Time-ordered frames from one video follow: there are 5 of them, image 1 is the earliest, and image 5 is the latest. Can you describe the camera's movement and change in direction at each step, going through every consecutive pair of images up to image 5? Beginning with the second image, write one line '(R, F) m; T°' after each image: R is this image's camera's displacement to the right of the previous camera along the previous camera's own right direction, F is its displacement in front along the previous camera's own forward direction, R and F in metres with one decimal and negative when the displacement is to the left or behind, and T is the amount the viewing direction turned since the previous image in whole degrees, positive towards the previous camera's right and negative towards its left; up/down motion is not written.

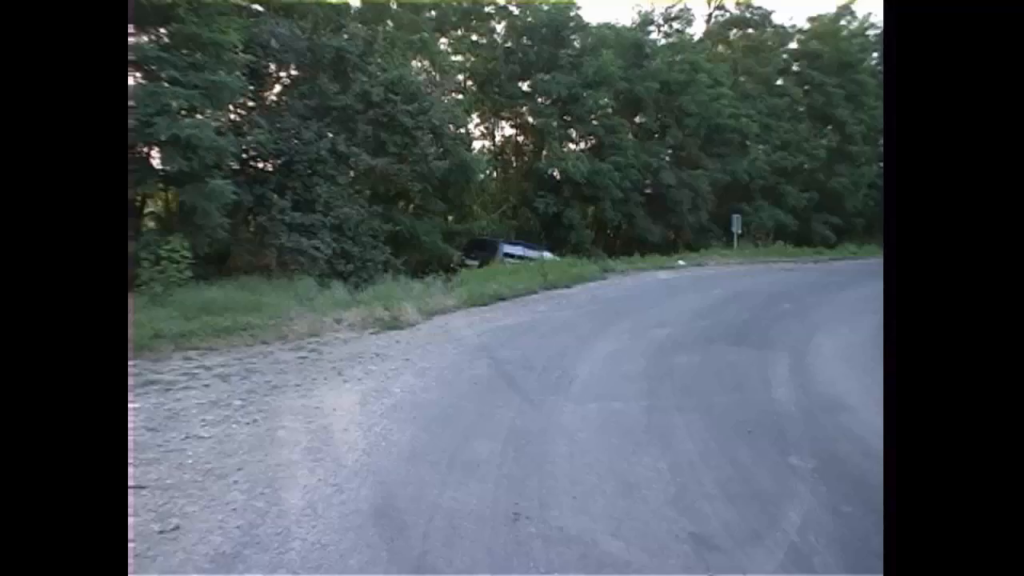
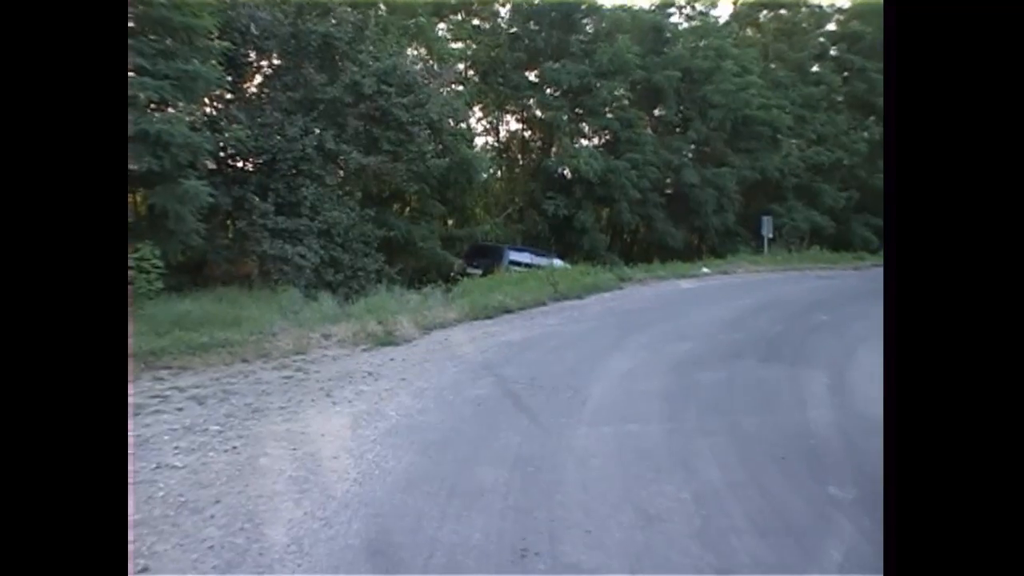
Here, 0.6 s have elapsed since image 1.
(0.0, +0.4) m; 0°
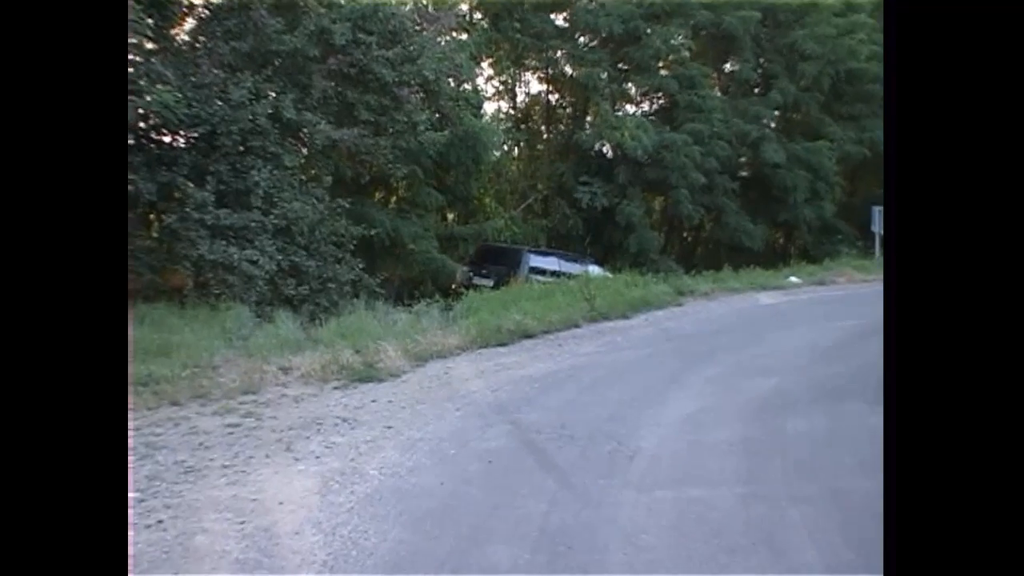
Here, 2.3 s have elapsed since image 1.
(0.0, +1.0) m; -1°
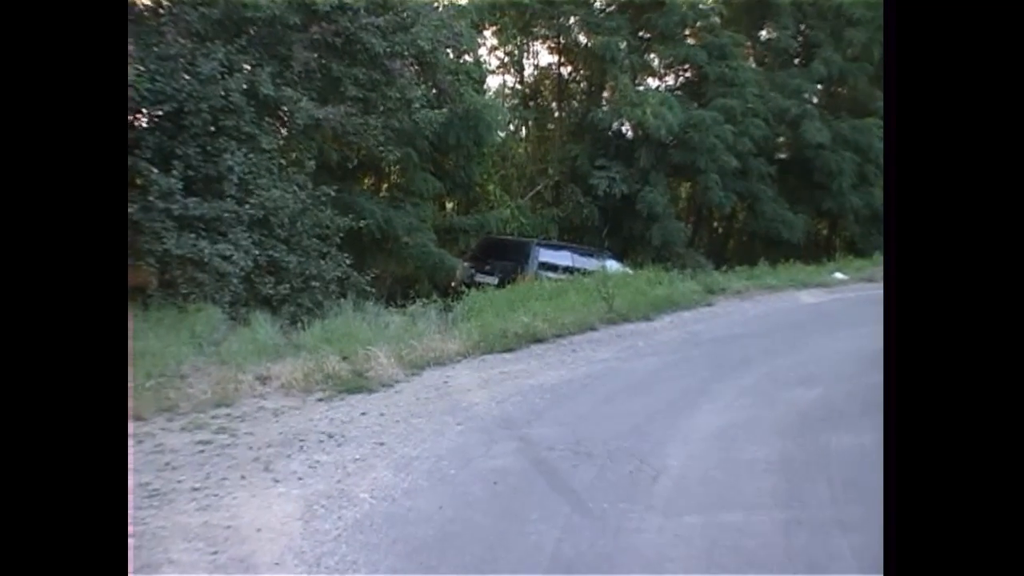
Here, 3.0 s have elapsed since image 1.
(0.0, +0.3) m; 0°
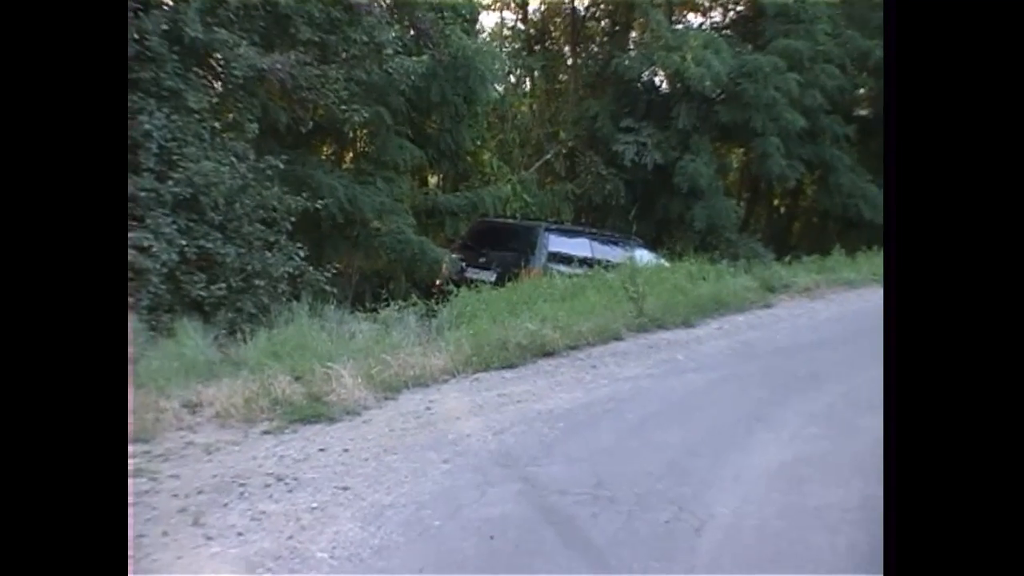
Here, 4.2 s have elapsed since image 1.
(0.0, +0.6) m; 0°
